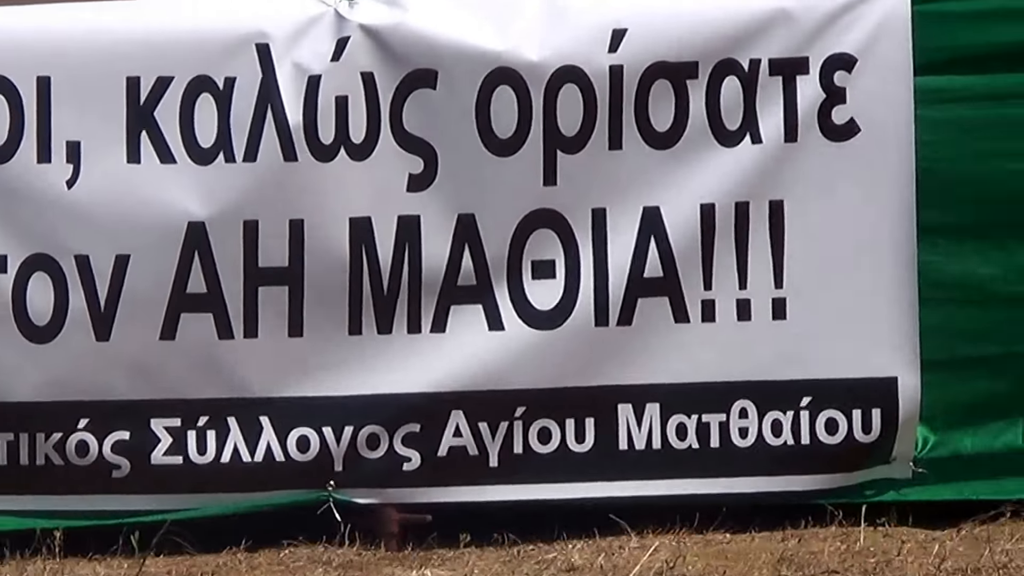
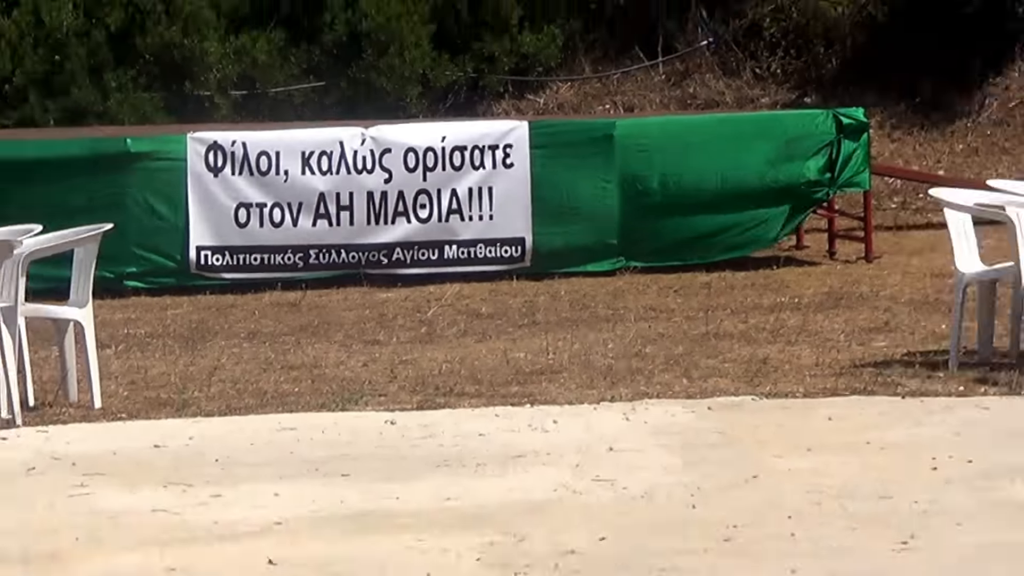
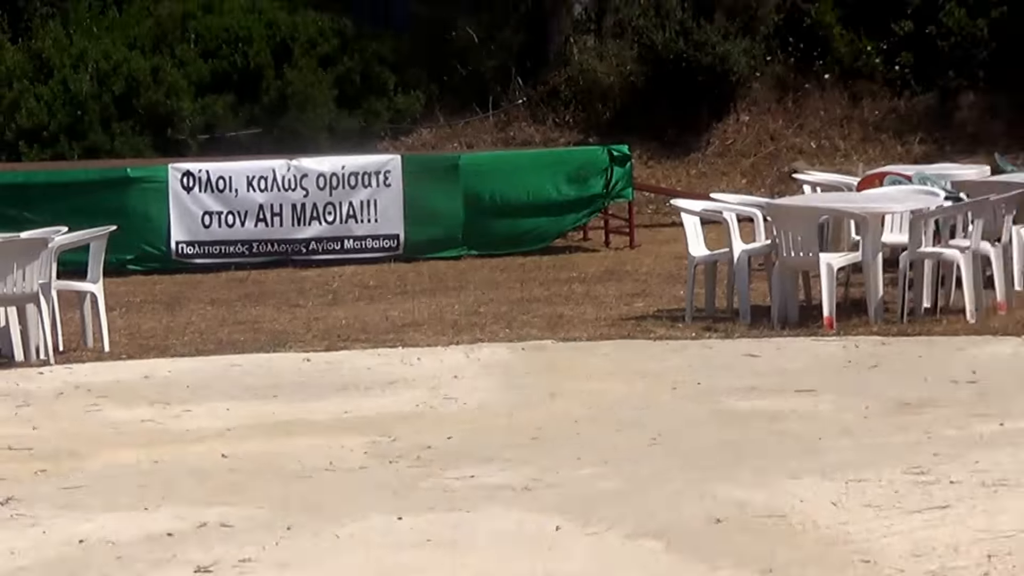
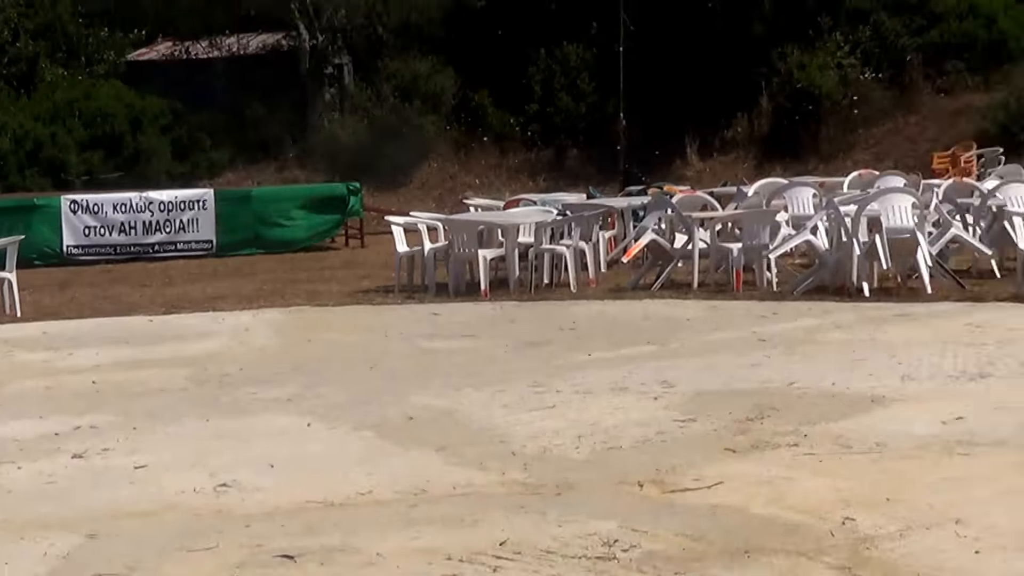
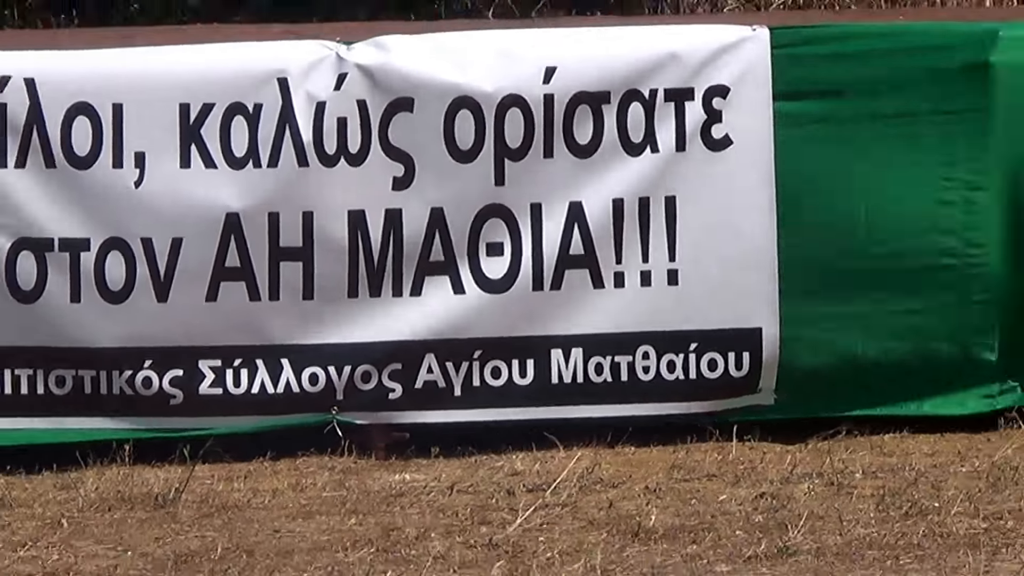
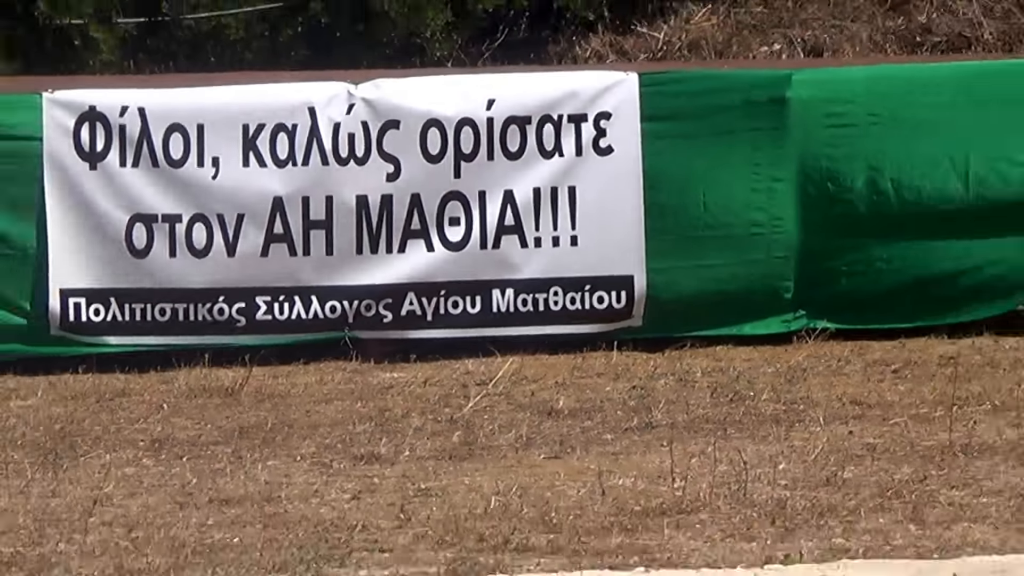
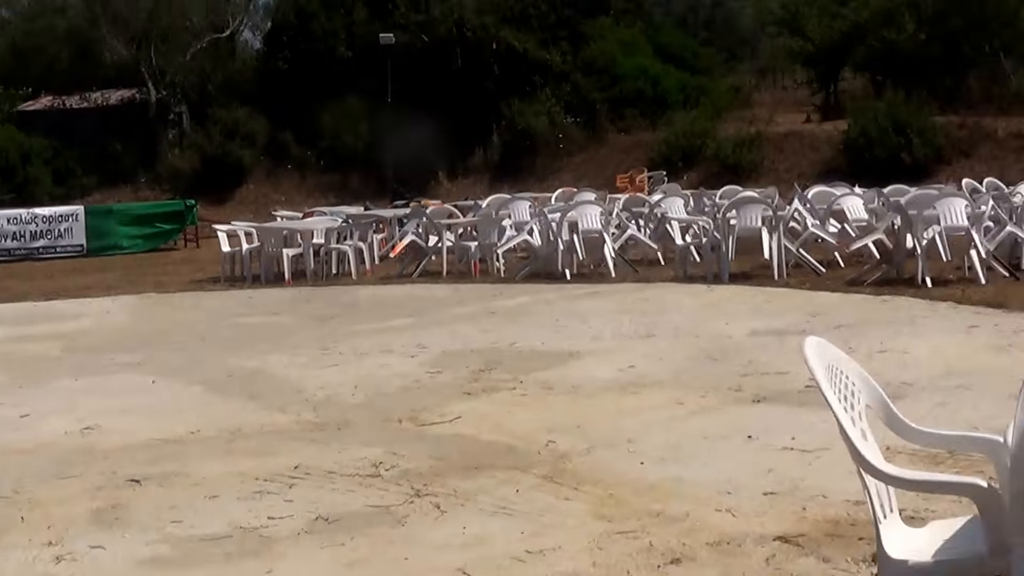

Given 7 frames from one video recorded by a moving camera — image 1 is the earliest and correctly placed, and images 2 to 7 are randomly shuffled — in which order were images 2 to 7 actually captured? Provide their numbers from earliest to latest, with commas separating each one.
5, 6, 2, 3, 4, 7
